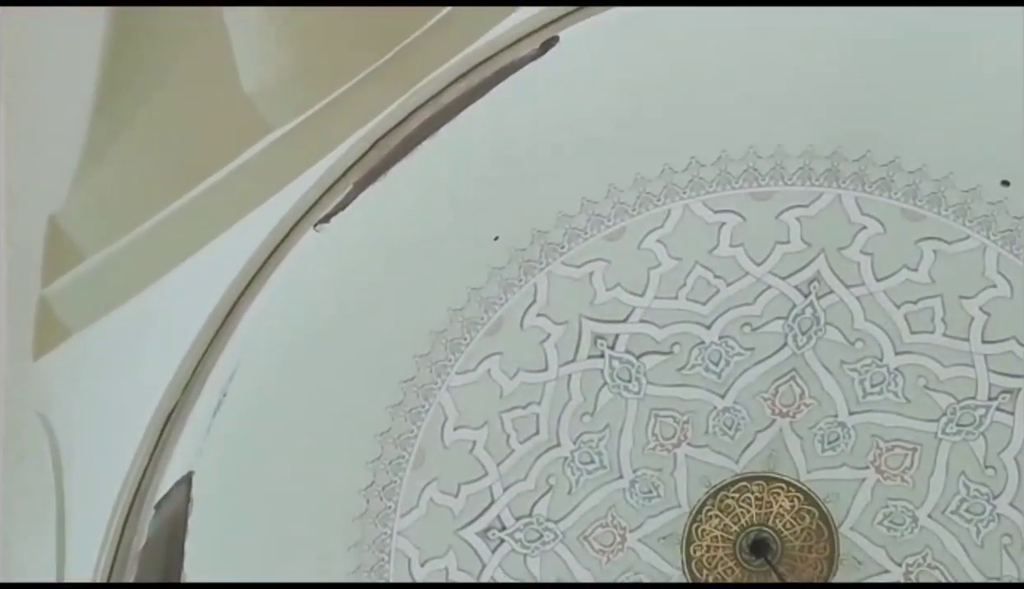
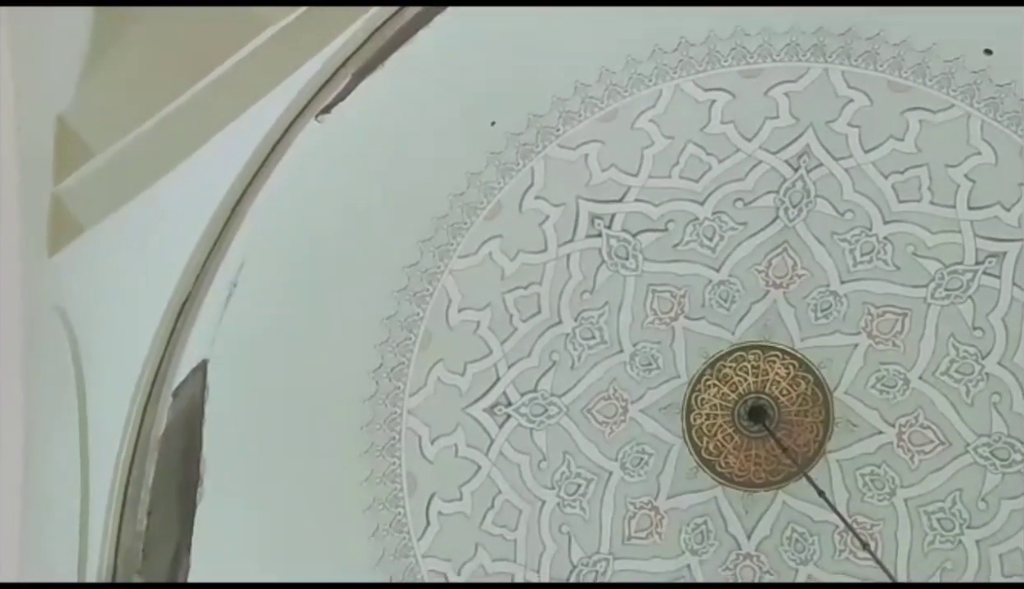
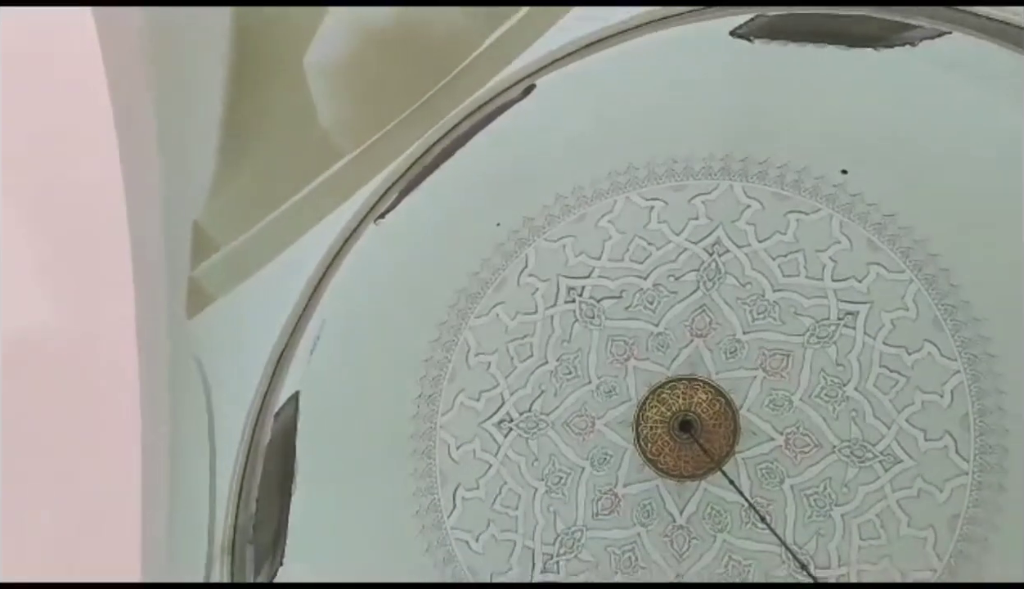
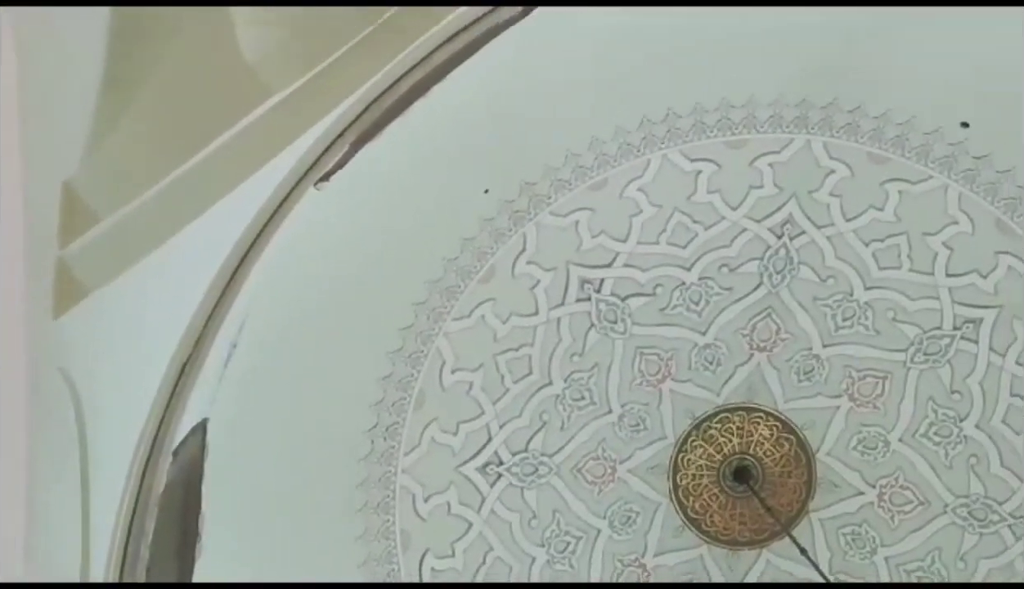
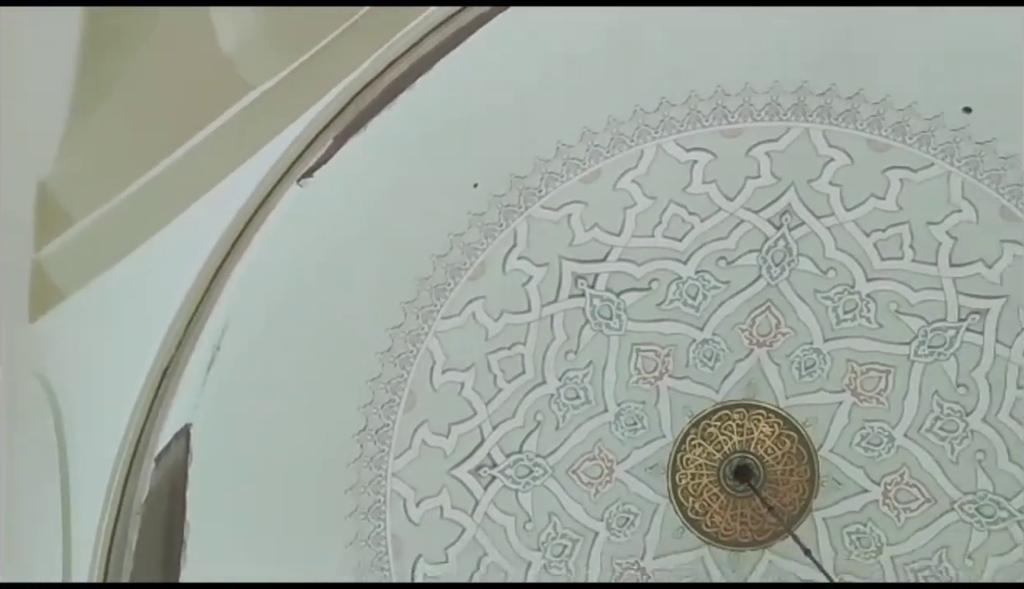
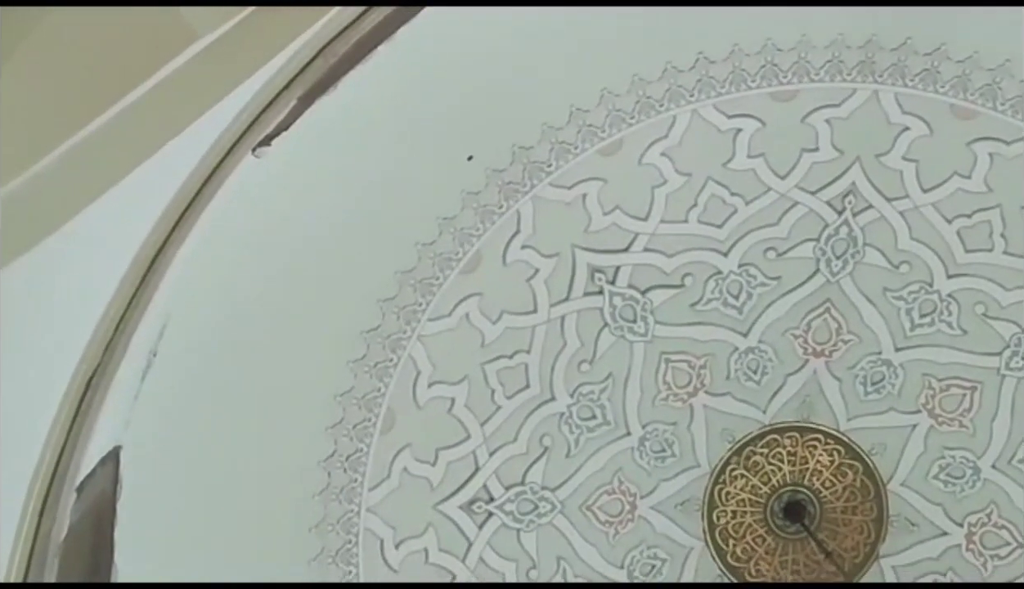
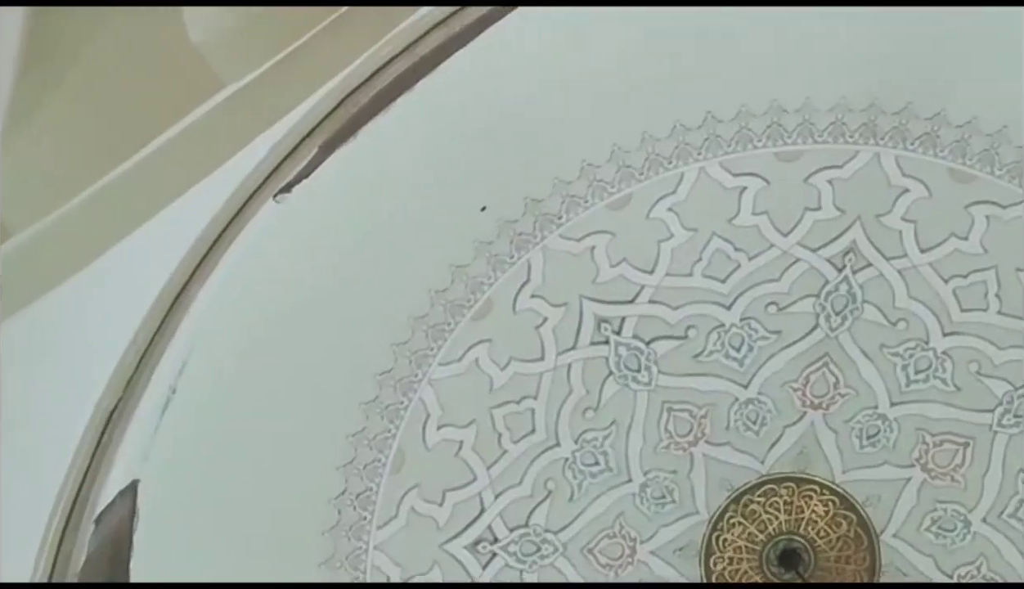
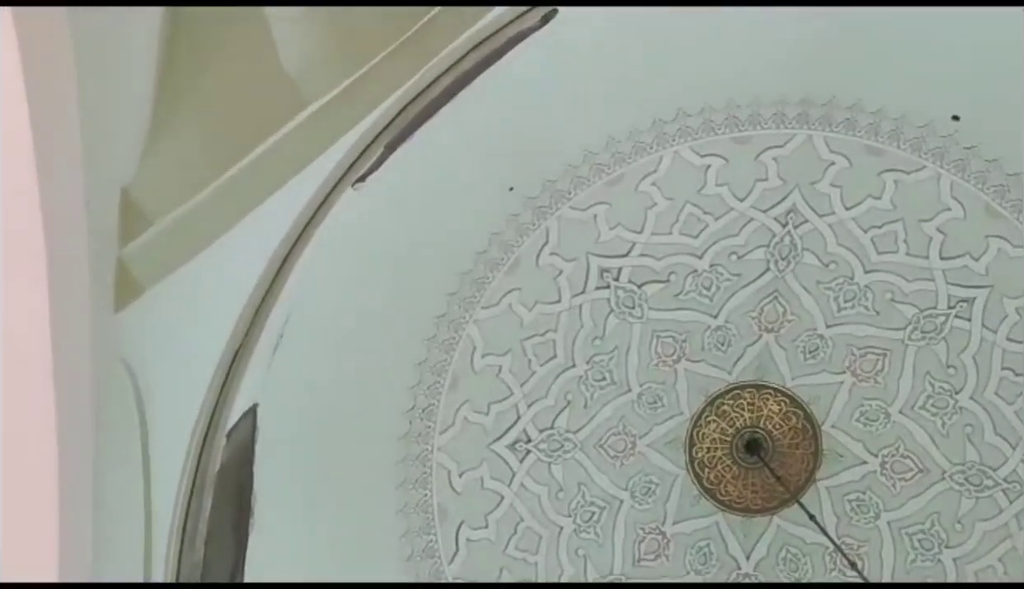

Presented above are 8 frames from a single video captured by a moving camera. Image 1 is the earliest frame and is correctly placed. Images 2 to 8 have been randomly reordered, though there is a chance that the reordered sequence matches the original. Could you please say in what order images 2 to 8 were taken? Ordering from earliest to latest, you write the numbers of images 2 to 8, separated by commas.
7, 6, 5, 2, 4, 3, 8
